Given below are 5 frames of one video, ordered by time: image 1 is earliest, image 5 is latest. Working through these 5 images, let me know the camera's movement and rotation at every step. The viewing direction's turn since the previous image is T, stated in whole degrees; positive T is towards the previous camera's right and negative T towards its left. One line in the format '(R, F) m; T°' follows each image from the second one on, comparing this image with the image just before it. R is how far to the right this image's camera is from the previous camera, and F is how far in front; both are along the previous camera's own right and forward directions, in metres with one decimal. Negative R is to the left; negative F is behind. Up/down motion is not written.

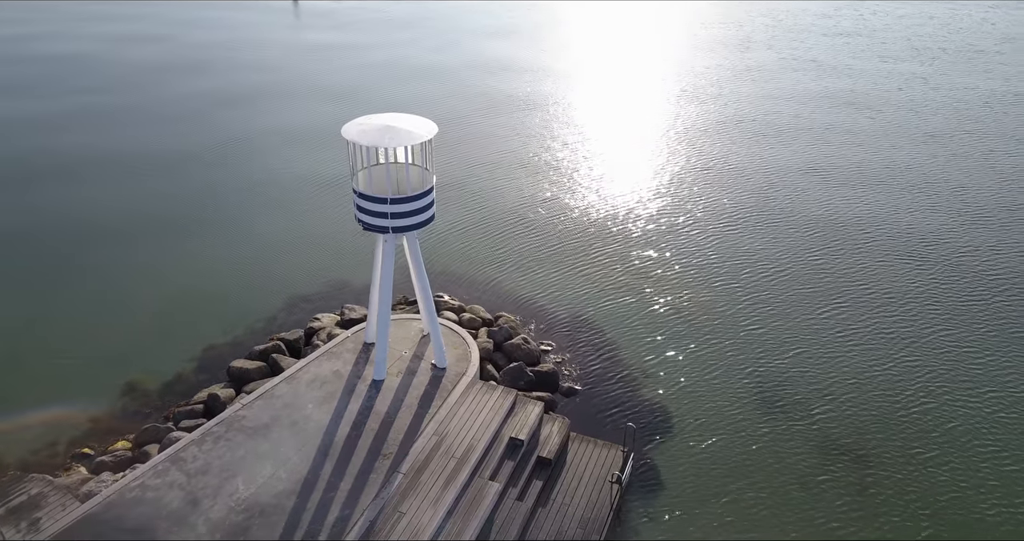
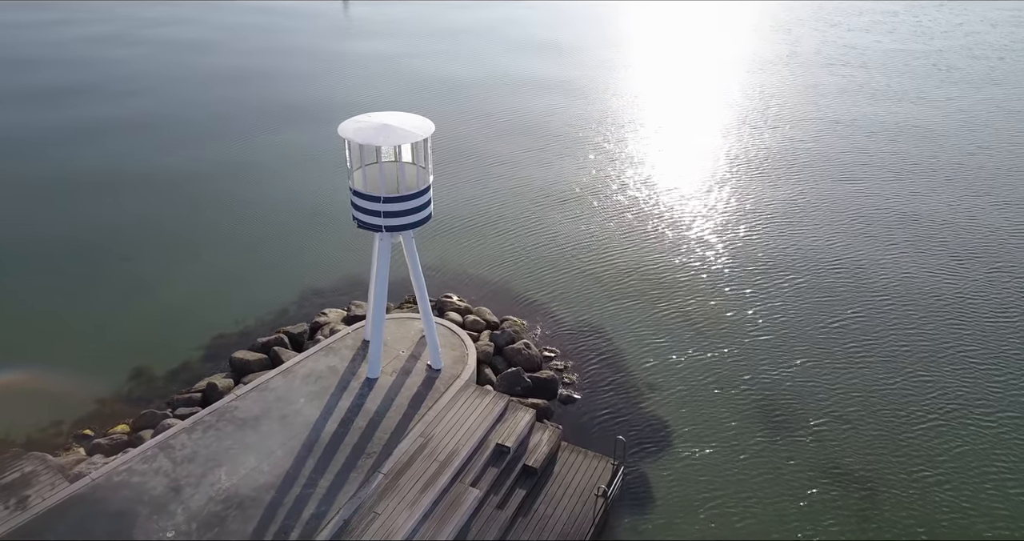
(+1.8, +0.4) m; -4°
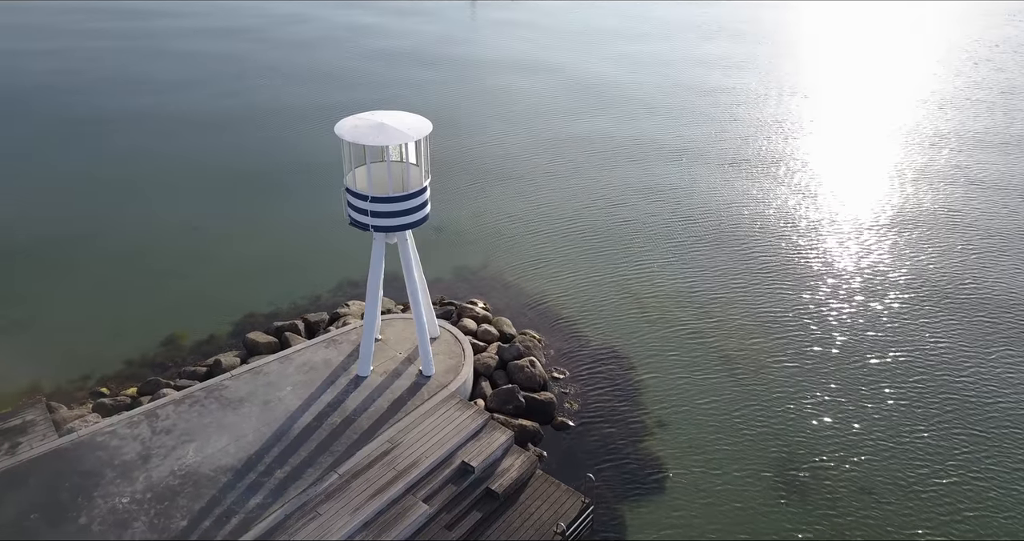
(+4.5, +1.3) m; -10°
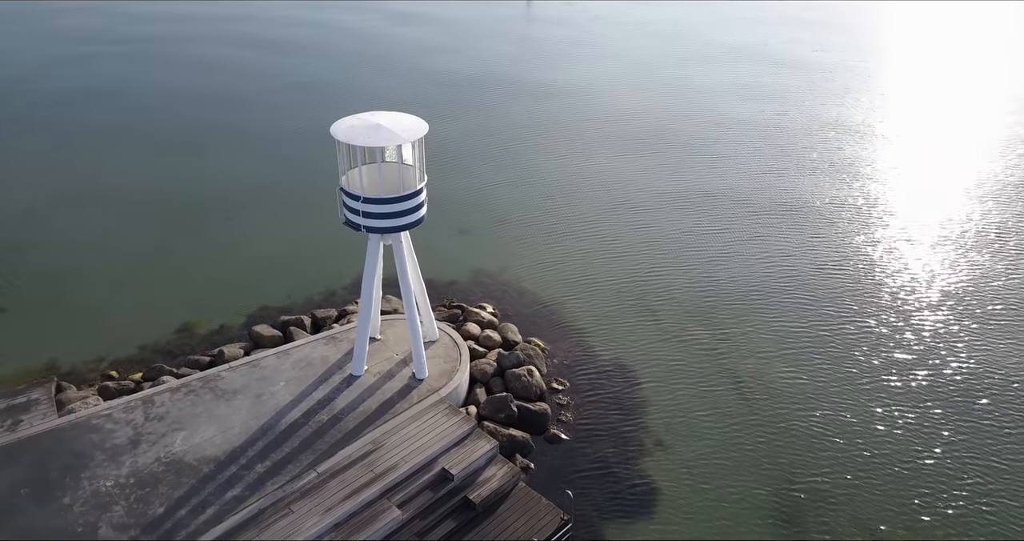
(+2.1, +0.4) m; -5°
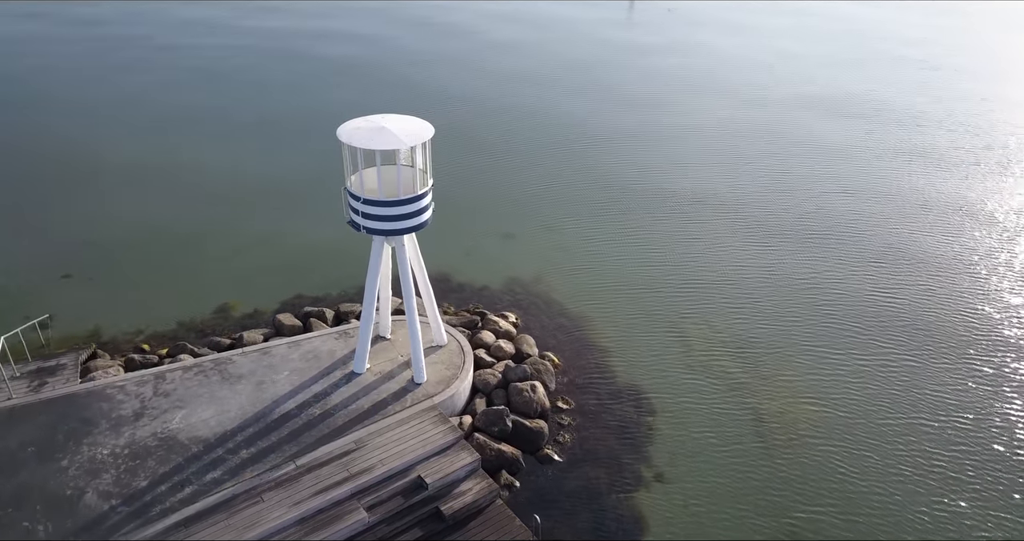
(+3.4, +0.7) m; -8°
